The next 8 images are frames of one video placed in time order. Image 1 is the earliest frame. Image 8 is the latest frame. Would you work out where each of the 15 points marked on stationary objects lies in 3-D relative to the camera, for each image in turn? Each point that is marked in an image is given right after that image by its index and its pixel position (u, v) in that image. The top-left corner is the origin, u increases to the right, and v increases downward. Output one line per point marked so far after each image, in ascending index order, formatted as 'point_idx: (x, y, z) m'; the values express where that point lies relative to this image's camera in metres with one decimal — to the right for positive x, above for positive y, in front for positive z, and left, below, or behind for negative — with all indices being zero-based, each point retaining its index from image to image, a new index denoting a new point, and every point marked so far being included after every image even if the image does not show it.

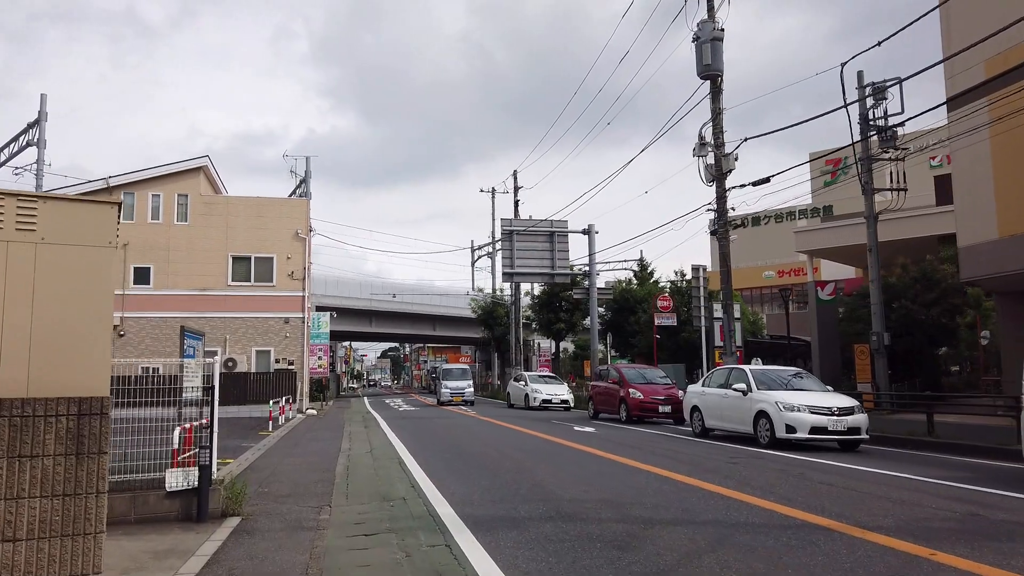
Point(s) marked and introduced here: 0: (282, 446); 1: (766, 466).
0: (-4.9, -3.4, +16.1) m
1: (+3.5, -2.5, +10.5) m
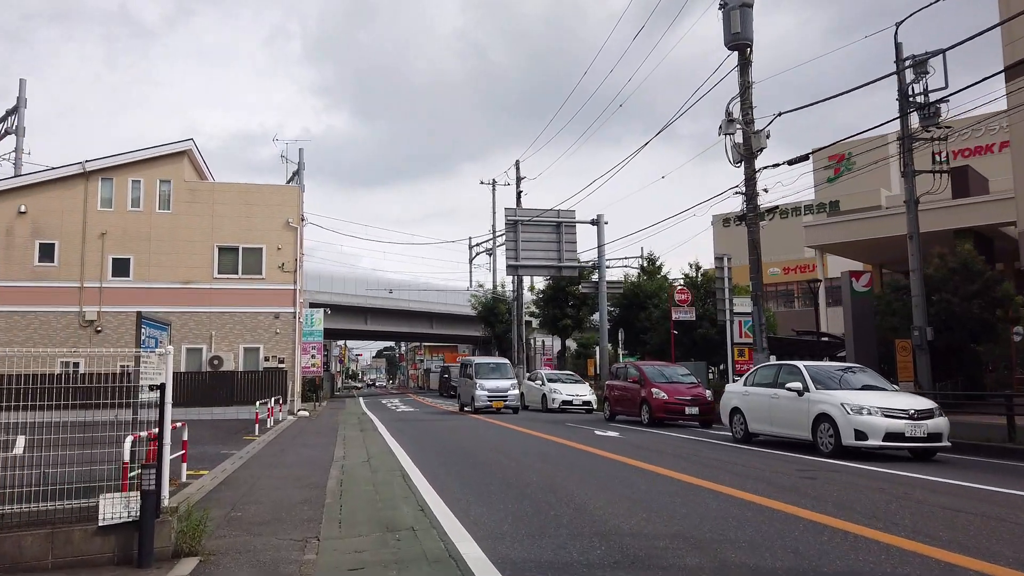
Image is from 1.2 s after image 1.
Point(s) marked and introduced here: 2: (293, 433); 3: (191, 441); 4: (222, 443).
0: (-4.6, -3.1, +14.2) m
1: (+3.8, -2.2, +8.7) m
2: (-5.6, -3.7, +19.2) m
3: (-7.3, -3.5, +17.3) m
4: (-6.4, -3.4, +16.6) m
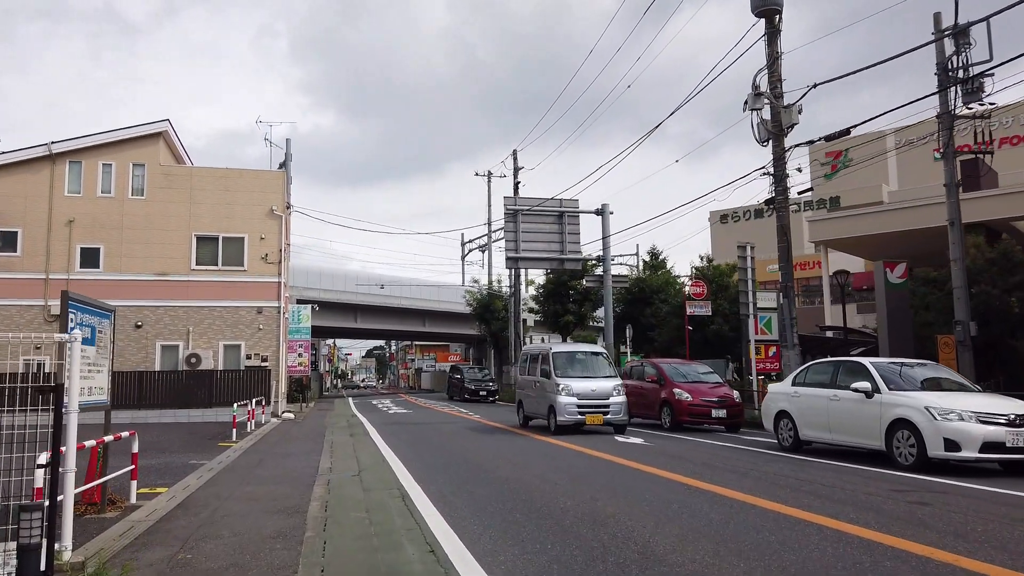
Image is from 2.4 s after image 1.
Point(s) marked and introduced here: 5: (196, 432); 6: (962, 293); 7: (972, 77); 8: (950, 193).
0: (-4.4, -2.9, +12.2) m
1: (+4.1, -2.0, +6.8) m
2: (-5.4, -3.4, +17.3) m
3: (-7.1, -3.2, +15.3) m
4: (-6.2, -3.2, +14.7) m
5: (-8.2, -3.8, +19.8) m
6: (+11.1, -0.1, +18.7) m
7: (+11.5, +5.2, +18.9) m
8: (+11.1, +2.4, +19.2) m
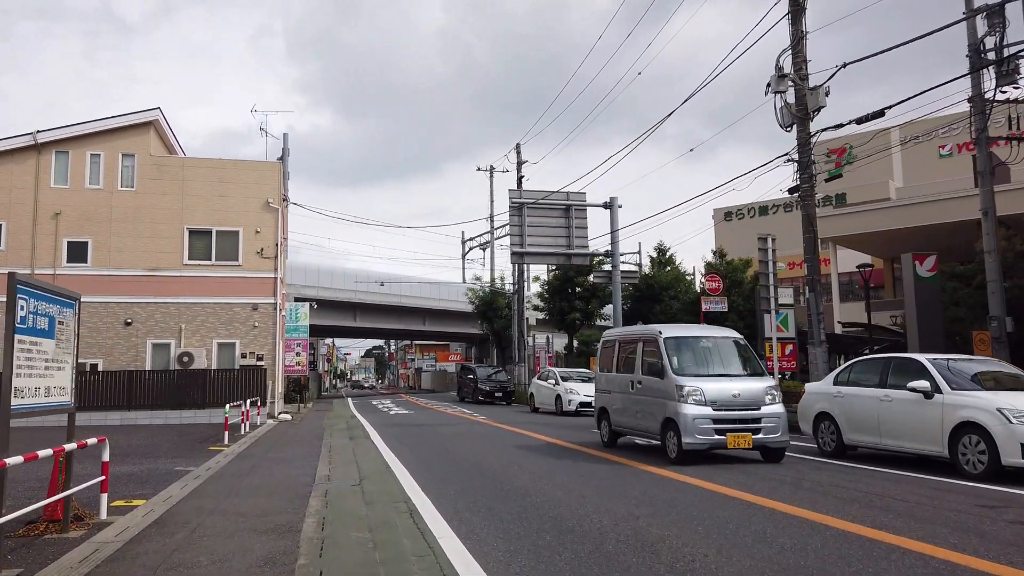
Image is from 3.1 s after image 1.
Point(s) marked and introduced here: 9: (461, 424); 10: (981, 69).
0: (-4.2, -2.7, +11.2) m
1: (+4.3, -1.8, +5.8) m
2: (-5.2, -3.3, +16.3) m
3: (-6.9, -3.1, +14.2) m
4: (-6.0, -3.0, +13.7) m
5: (-8.0, -3.6, +18.7) m
6: (+11.3, 0.0, +17.6) m
7: (+11.7, +5.4, +17.8) m
8: (+11.3, +2.6, +18.1) m
9: (-1.3, -3.5, +19.5) m
10: (+11.3, +5.3, +18.3) m
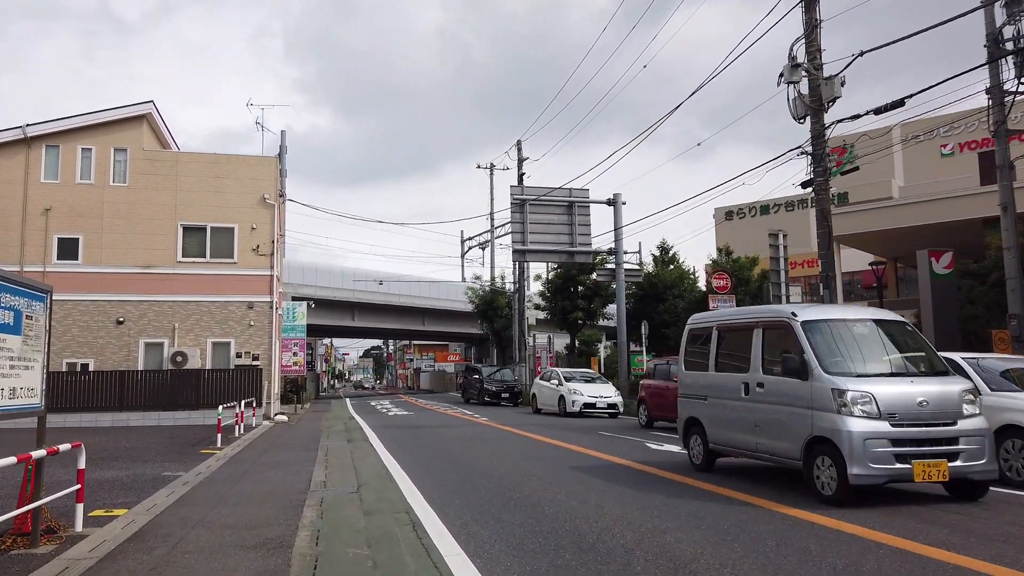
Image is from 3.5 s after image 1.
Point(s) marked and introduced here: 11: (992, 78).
0: (-4.1, -2.7, +10.6) m
1: (+4.4, -1.8, +5.2) m
2: (-5.1, -3.2, +15.6) m
3: (-6.8, -3.0, +13.6) m
4: (-5.9, -3.0, +13.0) m
5: (-7.9, -3.5, +18.1) m
6: (+11.4, +0.1, +17.1) m
7: (+11.7, +5.5, +17.3) m
8: (+11.4, +2.6, +17.6) m
9: (-1.2, -3.4, +18.9) m
10: (+11.4, +5.3, +17.7) m
11: (+11.2, +4.9, +17.6) m
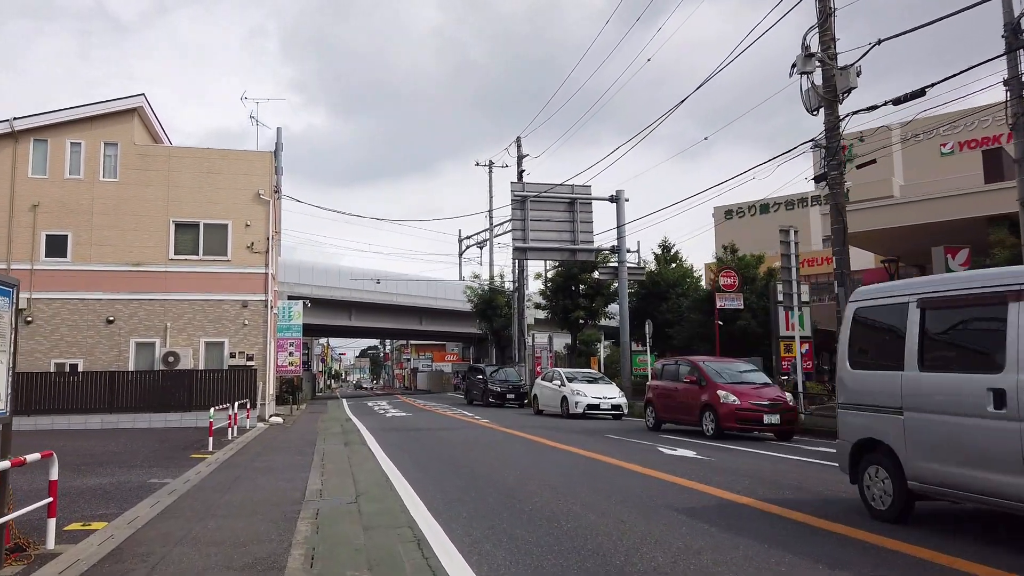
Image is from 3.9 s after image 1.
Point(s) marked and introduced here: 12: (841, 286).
0: (-4.0, -2.6, +10.0) m
1: (+4.6, -1.7, +4.6) m
2: (-5.0, -3.2, +15.0) m
3: (-6.7, -3.0, +13.0) m
4: (-5.8, -2.9, +12.4) m
5: (-7.9, -3.5, +17.5) m
6: (+11.5, +0.2, +16.5) m
7: (+11.8, +5.5, +16.7) m
8: (+11.4, +2.7, +17.0) m
9: (-1.2, -3.4, +18.3) m
10: (+11.5, +5.4, +17.2) m
11: (+11.2, +4.9, +17.0) m
12: (+7.0, 0.0, +16.0) m
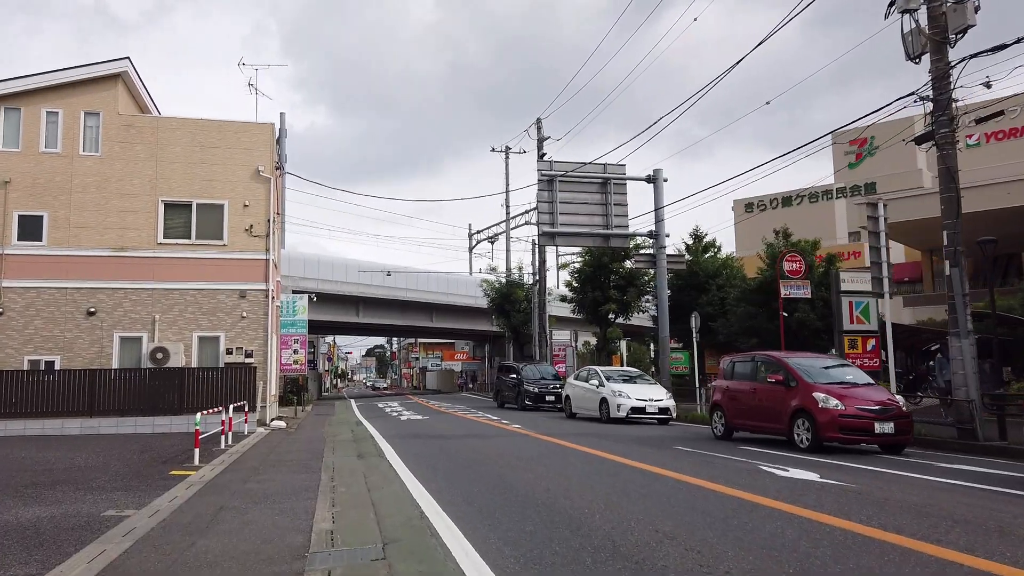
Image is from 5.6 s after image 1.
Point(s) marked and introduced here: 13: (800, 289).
0: (-3.2, -2.3, +7.4) m
1: (+5.3, -1.4, +2.0) m
2: (-4.2, -2.9, +12.4) m
3: (-5.9, -2.7, +10.4) m
4: (-5.0, -2.6, +9.8) m
5: (-7.1, -3.2, +14.9) m
6: (+12.3, +0.5, +13.8) m
7: (+12.6, +5.8, +14.0) m
8: (+12.2, +3.0, +14.3) m
9: (-0.4, -3.1, +15.7) m
10: (+12.3, +5.7, +14.5) m
11: (+12.0, +5.3, +14.3) m
12: (+7.8, +0.4, +13.3) m
13: (+7.0, 0.0, +18.4) m
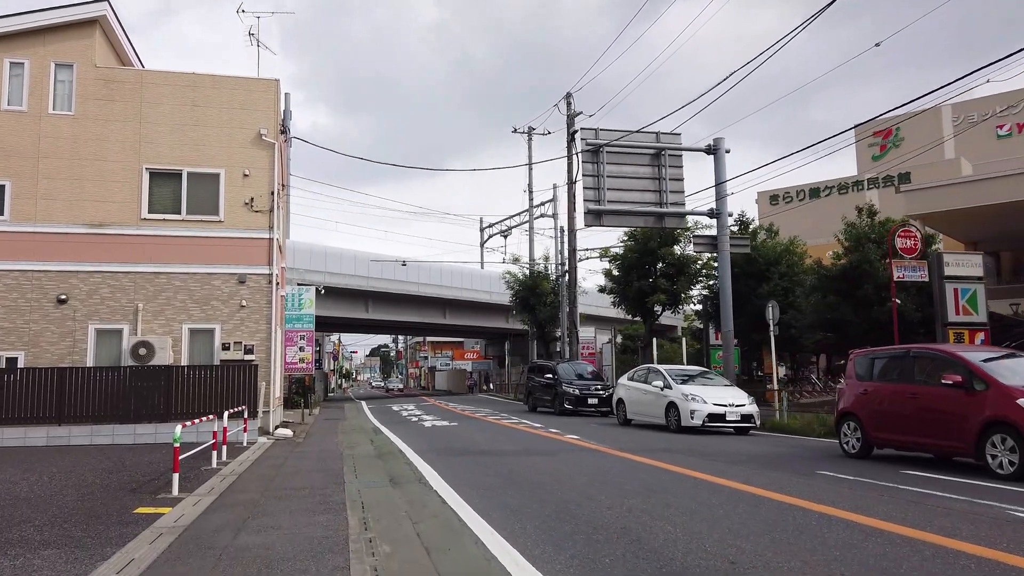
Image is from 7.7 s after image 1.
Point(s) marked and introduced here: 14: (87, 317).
0: (-2.1, -1.9, +4.2) m
1: (+6.3, -1.0, -1.2) m
2: (-3.2, -2.5, +9.3) m
3: (-4.9, -2.3, +7.2) m
4: (-3.9, -2.2, +6.6) m
5: (-6.0, -2.8, +11.7) m
6: (+13.3, +0.9, +10.6) m
7: (+13.7, +6.2, +10.7) m
8: (+13.3, +3.4, +11.0) m
9: (+0.7, -2.7, +12.5) m
10: (+13.4, +6.1, +11.2) m
11: (+13.1, +5.6, +11.1) m
12: (+8.8, +0.8, +10.1) m
13: (+8.1, +0.4, +15.2) m
14: (-9.6, -0.6, +17.2) m
